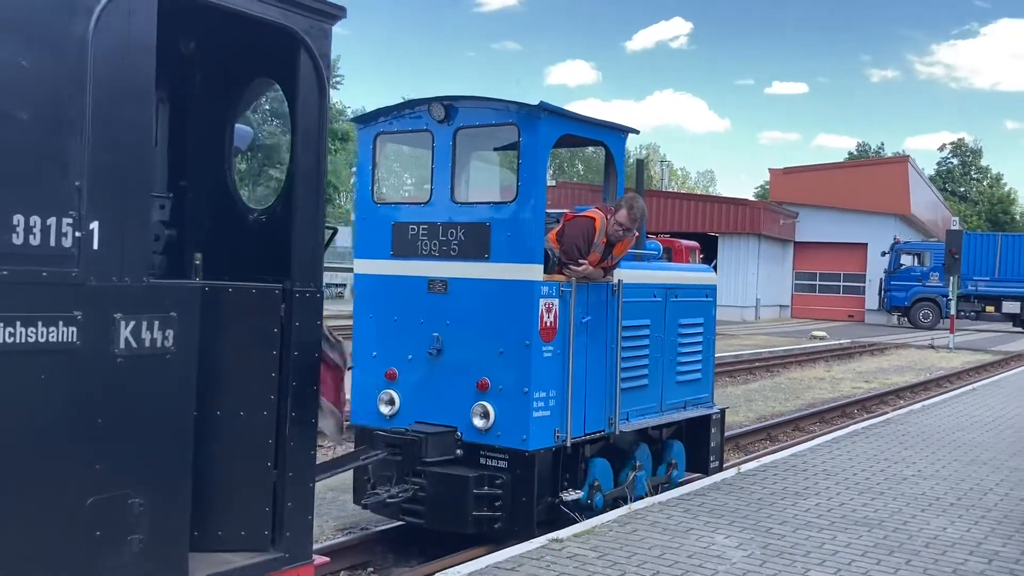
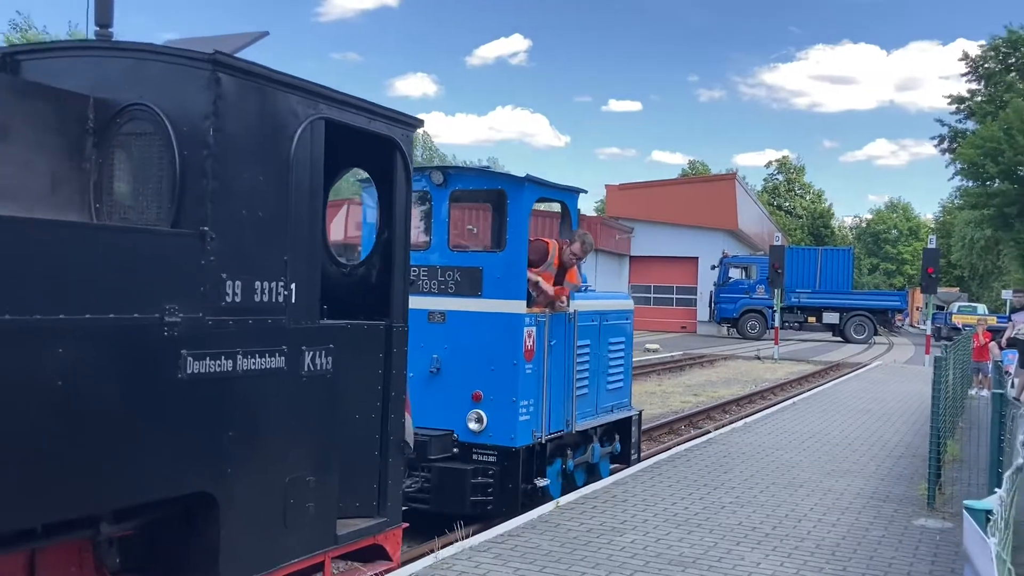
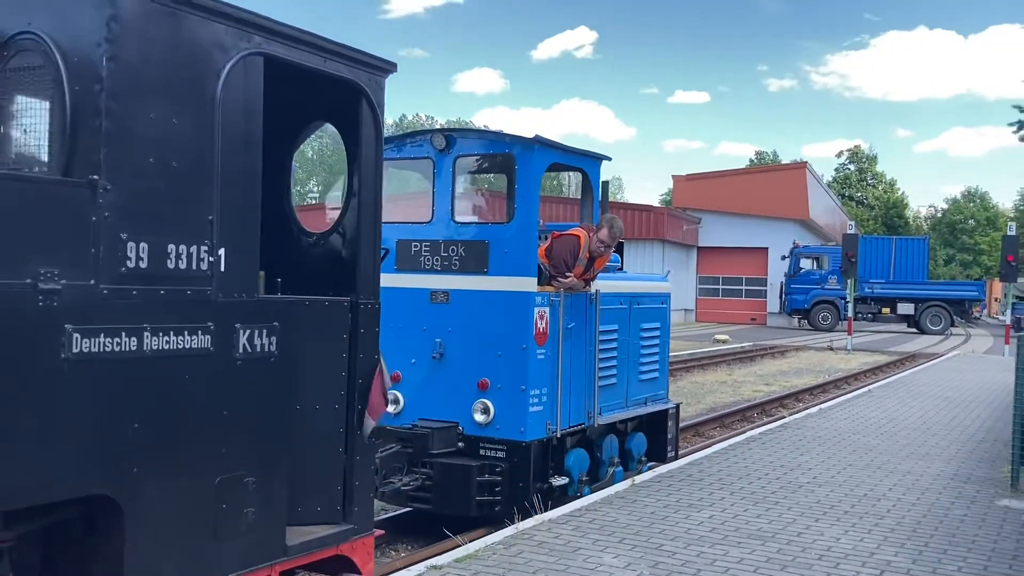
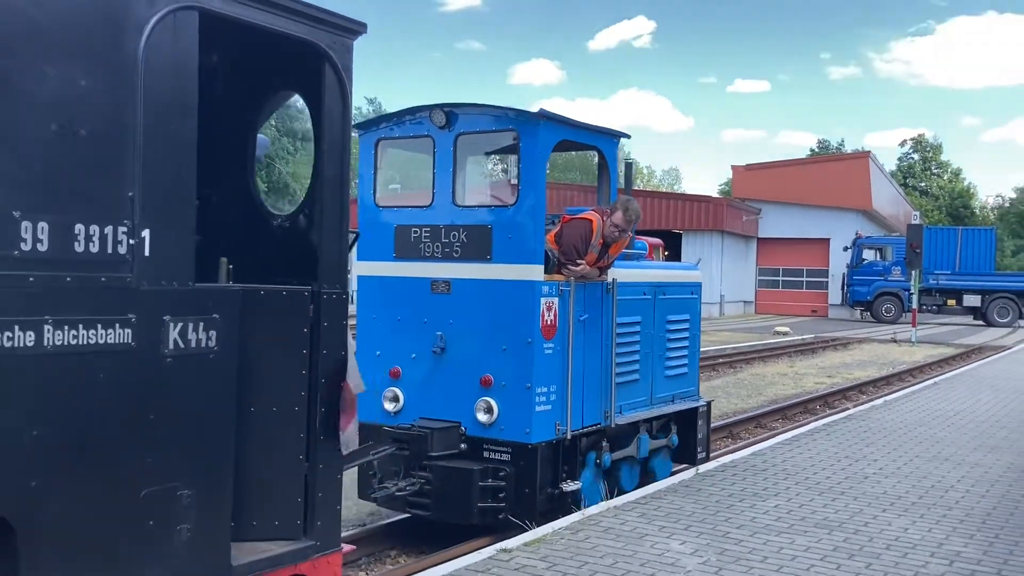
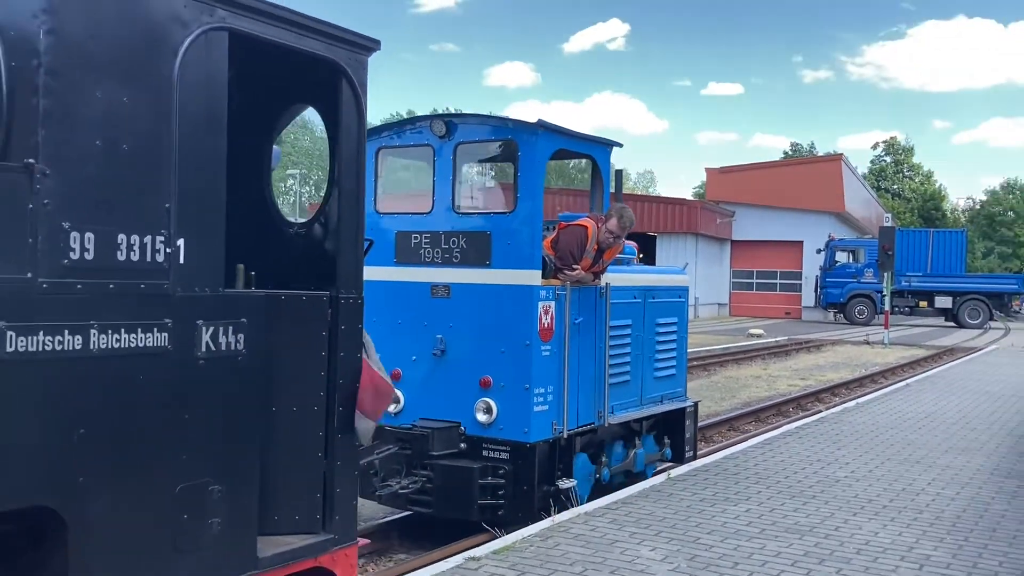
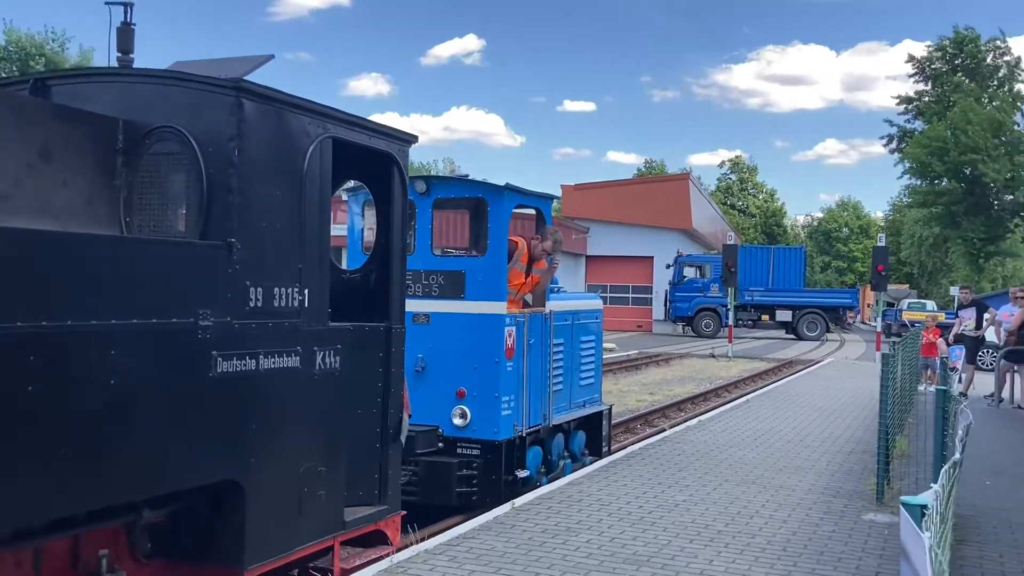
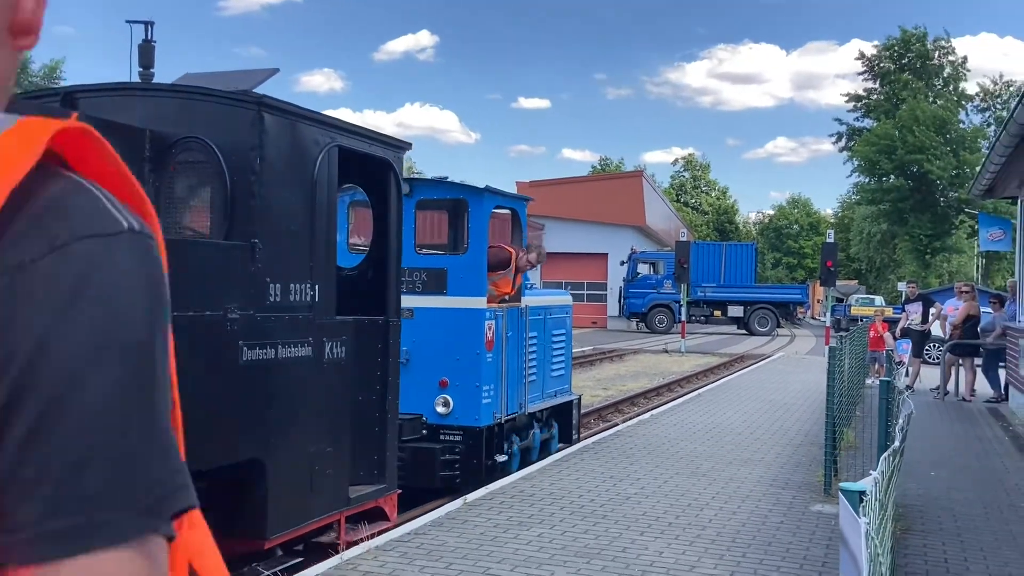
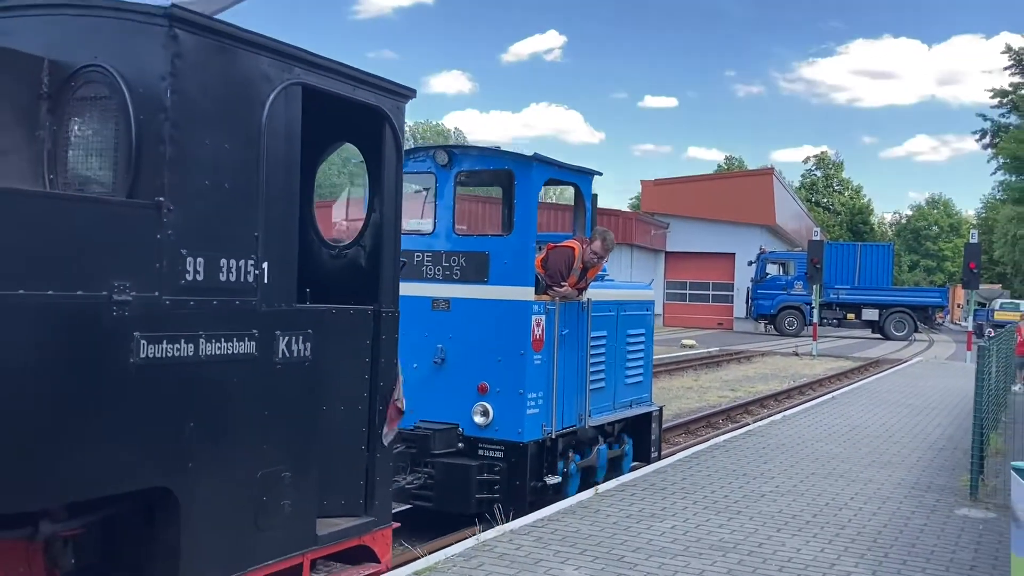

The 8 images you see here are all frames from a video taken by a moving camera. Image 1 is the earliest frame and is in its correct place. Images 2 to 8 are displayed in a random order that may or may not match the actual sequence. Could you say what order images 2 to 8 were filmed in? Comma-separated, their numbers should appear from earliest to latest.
4, 5, 3, 8, 2, 6, 7
